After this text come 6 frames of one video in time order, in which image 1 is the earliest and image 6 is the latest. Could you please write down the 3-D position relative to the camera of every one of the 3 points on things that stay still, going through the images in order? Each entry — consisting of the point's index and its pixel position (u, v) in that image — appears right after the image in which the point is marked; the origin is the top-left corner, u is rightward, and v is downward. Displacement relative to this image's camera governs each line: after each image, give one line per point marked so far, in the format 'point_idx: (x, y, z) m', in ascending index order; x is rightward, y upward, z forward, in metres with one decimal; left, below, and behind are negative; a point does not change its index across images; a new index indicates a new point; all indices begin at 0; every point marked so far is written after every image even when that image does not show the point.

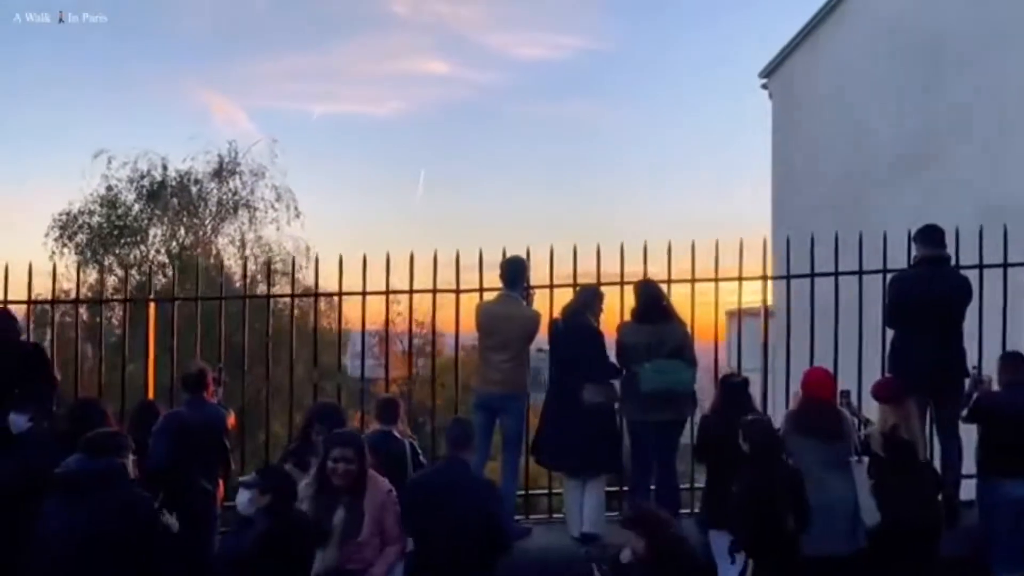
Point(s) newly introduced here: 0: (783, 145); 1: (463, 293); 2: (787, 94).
0: (+6.5, +3.4, +19.9) m
1: (-0.6, -0.1, +9.8) m
2: (+6.6, +4.7, +19.9) m
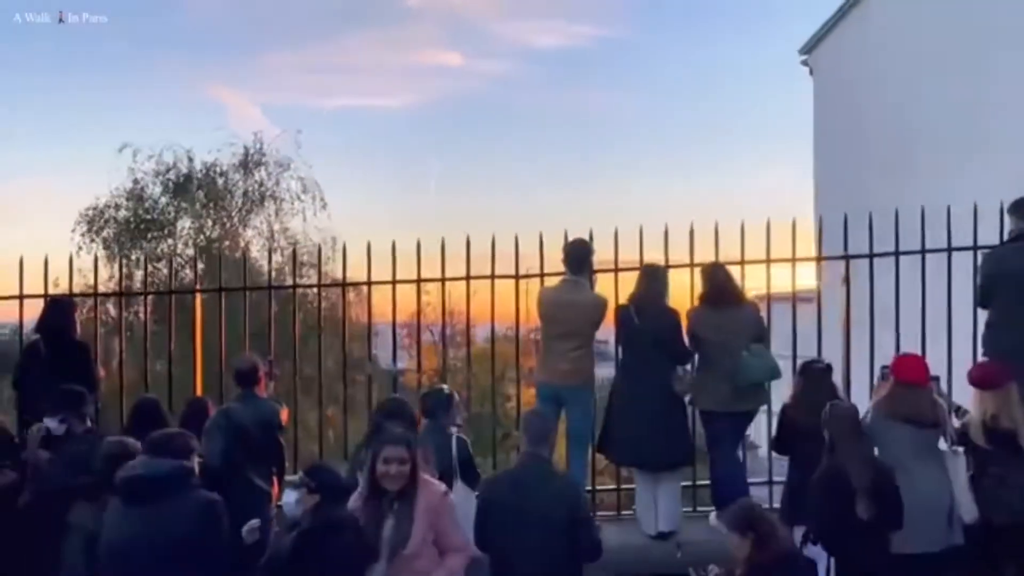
0: (+7.3, +3.8, +19.3) m
1: (+0.1, +0.1, +9.4) m
2: (+7.3, +5.1, +19.3) m
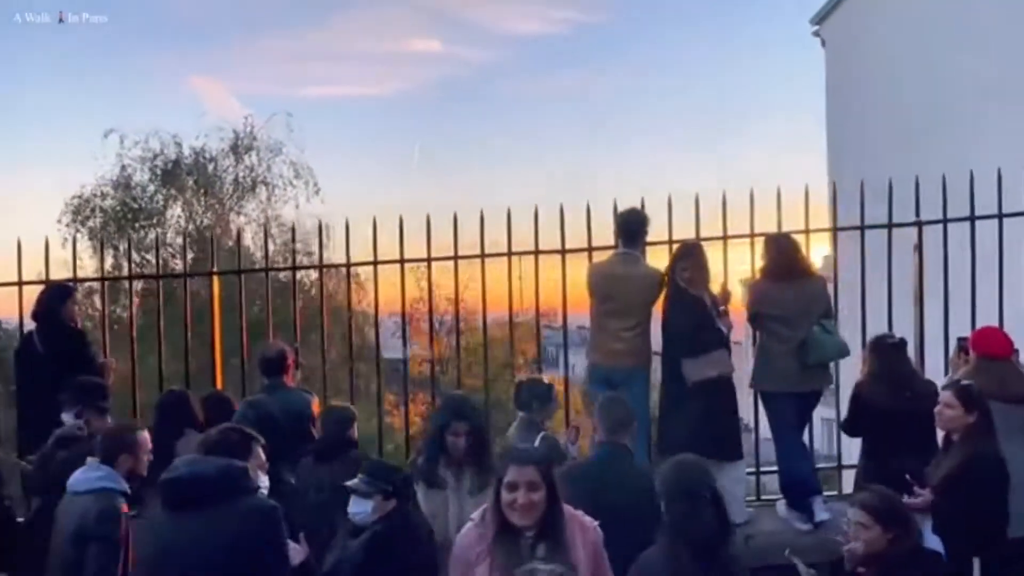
0: (+7.4, +4.3, +18.7) m
1: (+0.4, +0.3, +8.8) m
2: (+7.4, +5.6, +18.8) m
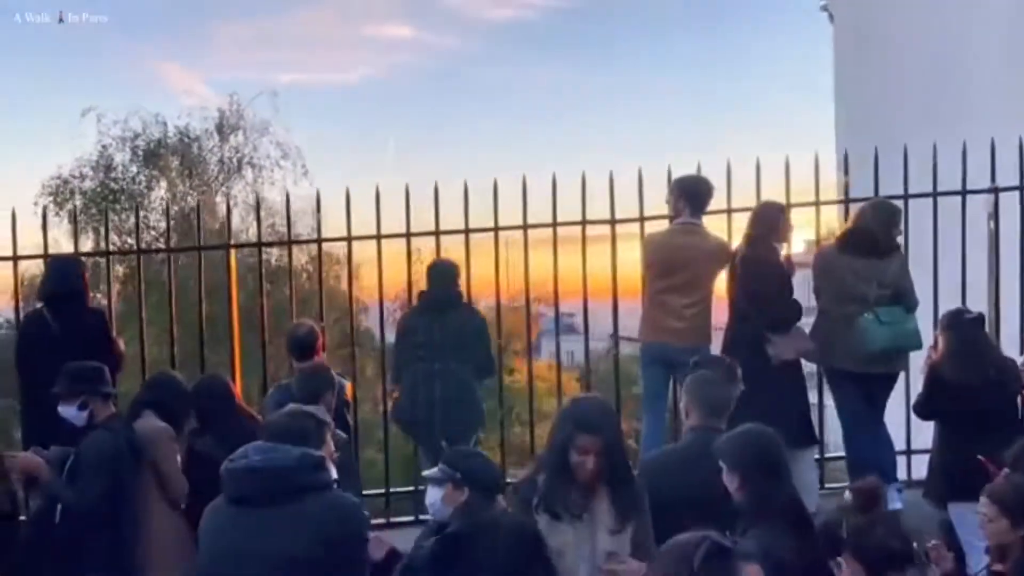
0: (+7.4, +4.8, +18.3) m
1: (+0.8, +0.6, +8.2) m
2: (+7.4, +6.0, +18.3) m
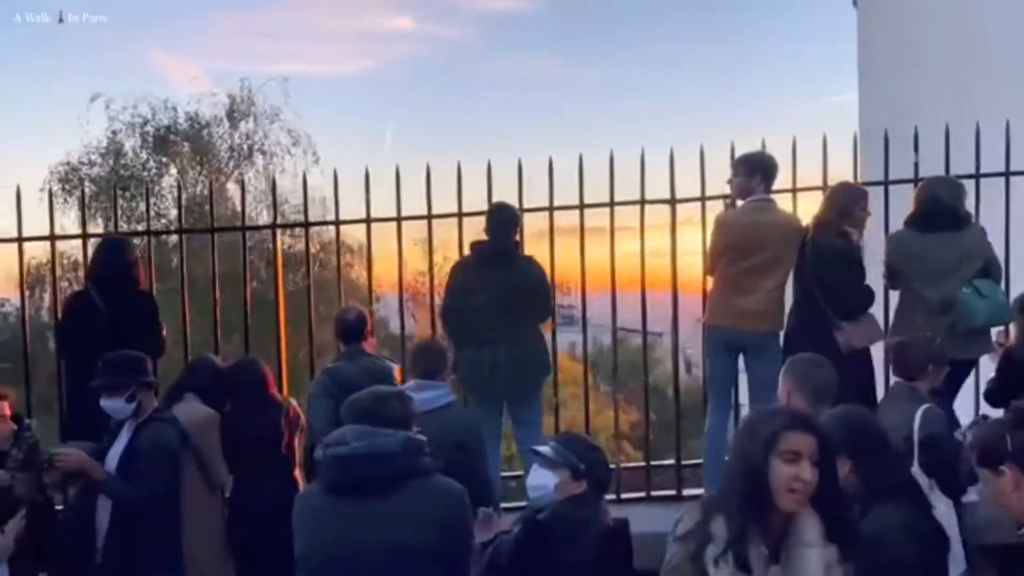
0: (+7.8, +5.0, +18.0) m
1: (+1.2, +0.7, +7.9) m
2: (+7.9, +6.2, +18.0) m
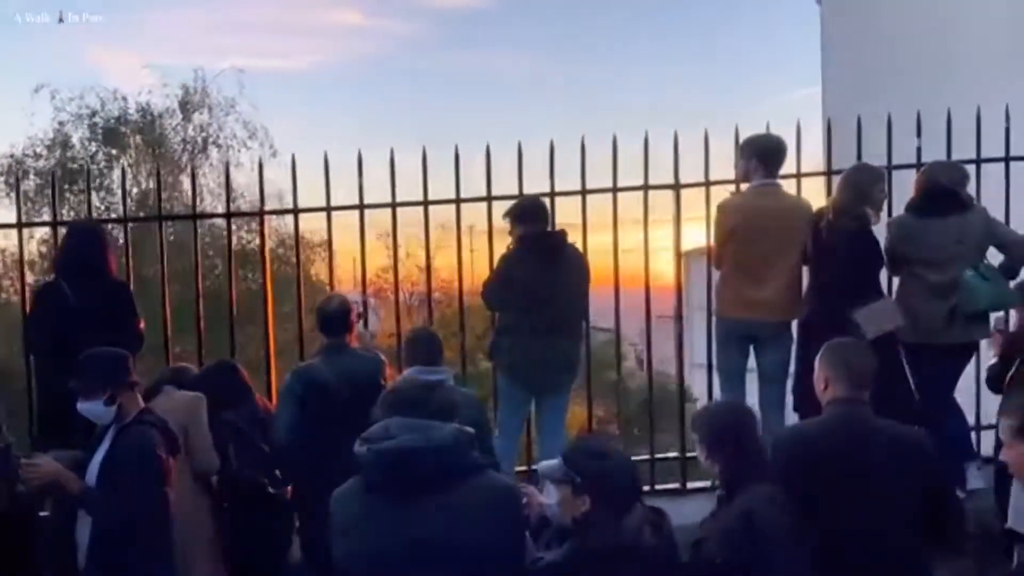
0: (+7.1, +5.2, +18.2) m
1: (+1.1, +0.8, +7.8) m
2: (+7.1, +6.4, +18.2) m
